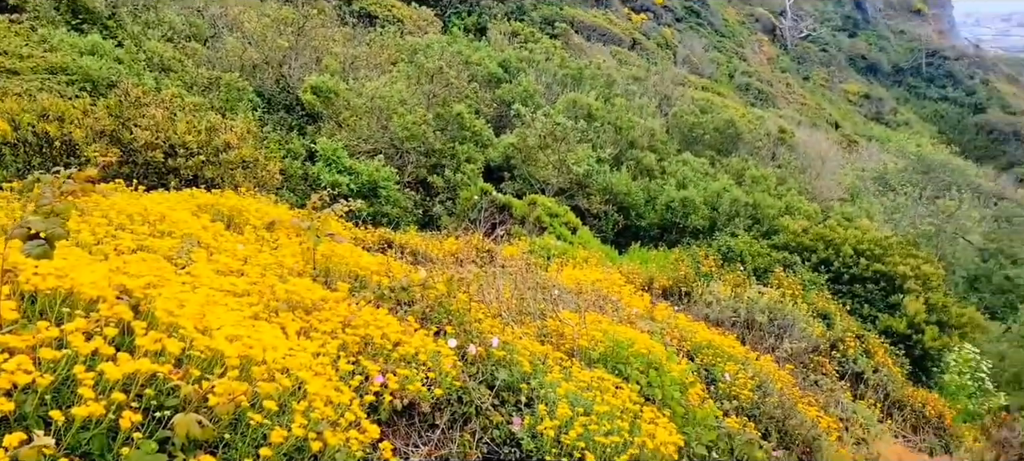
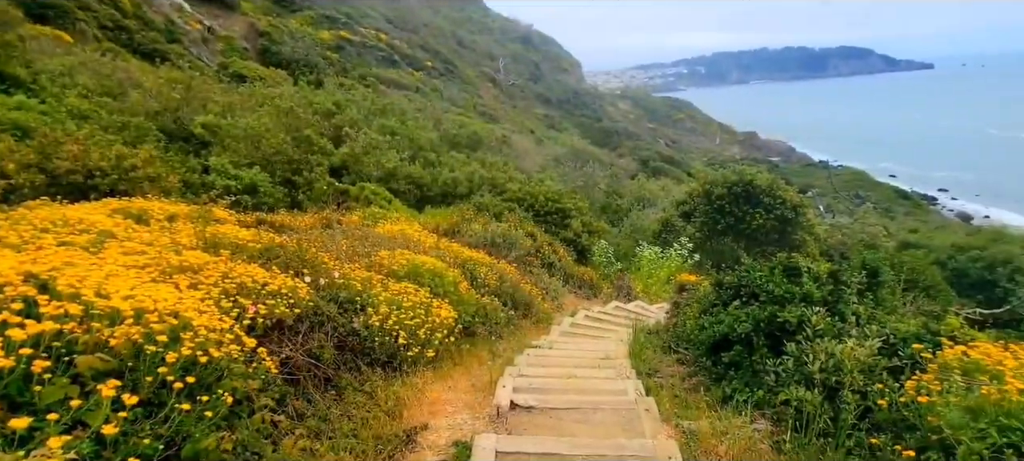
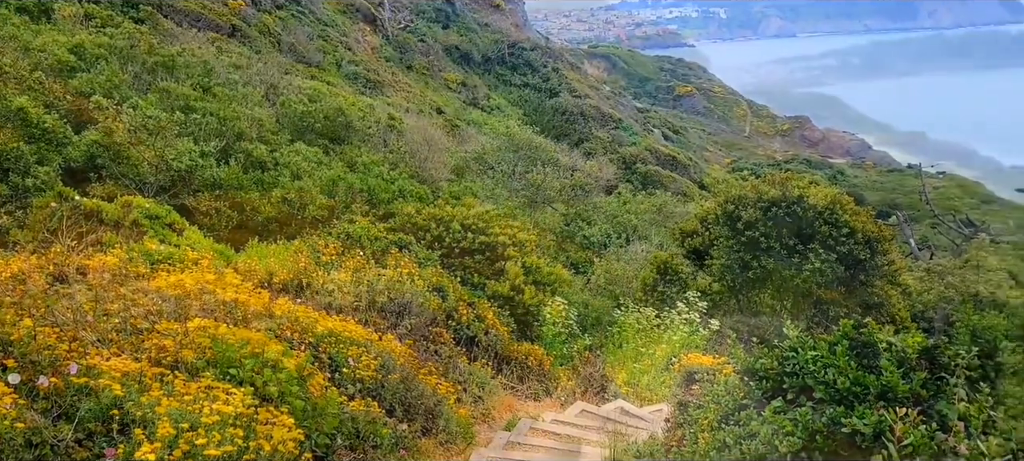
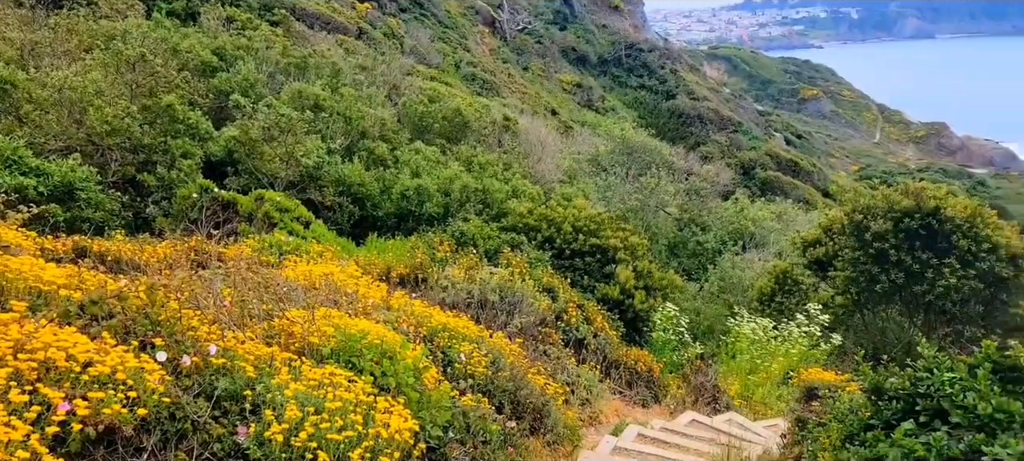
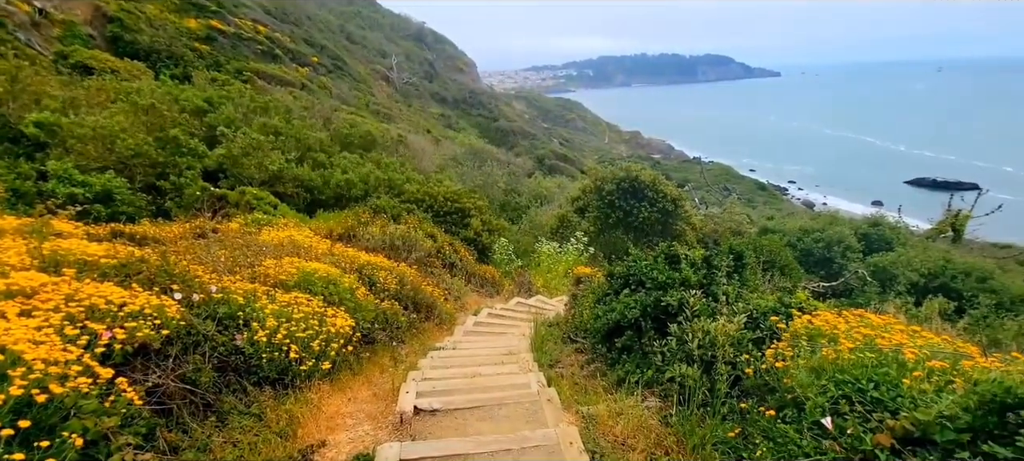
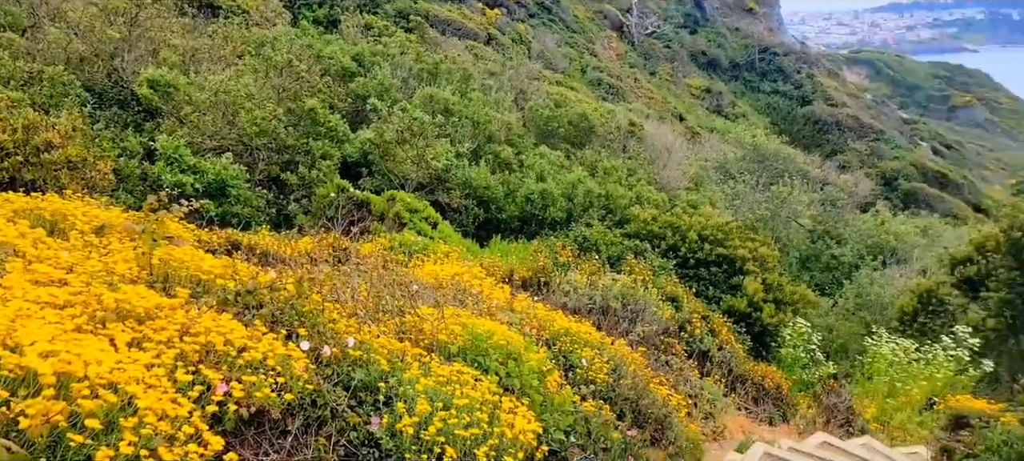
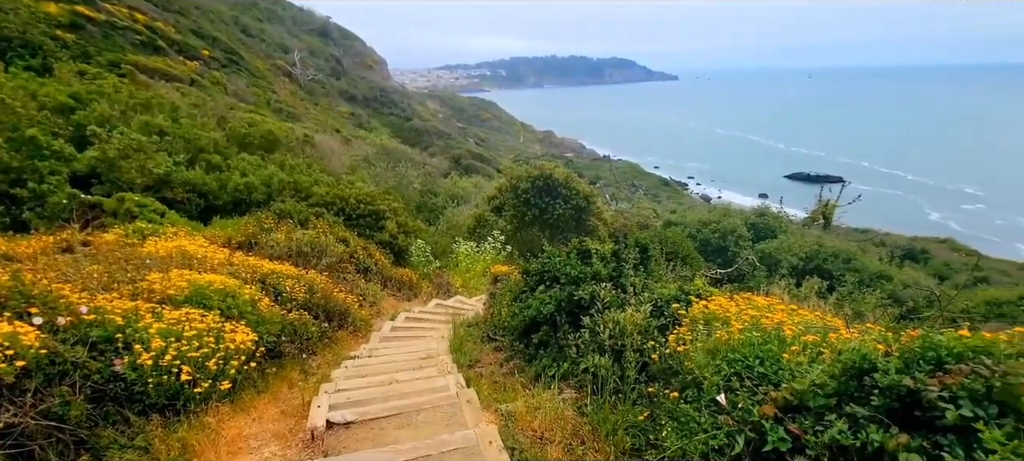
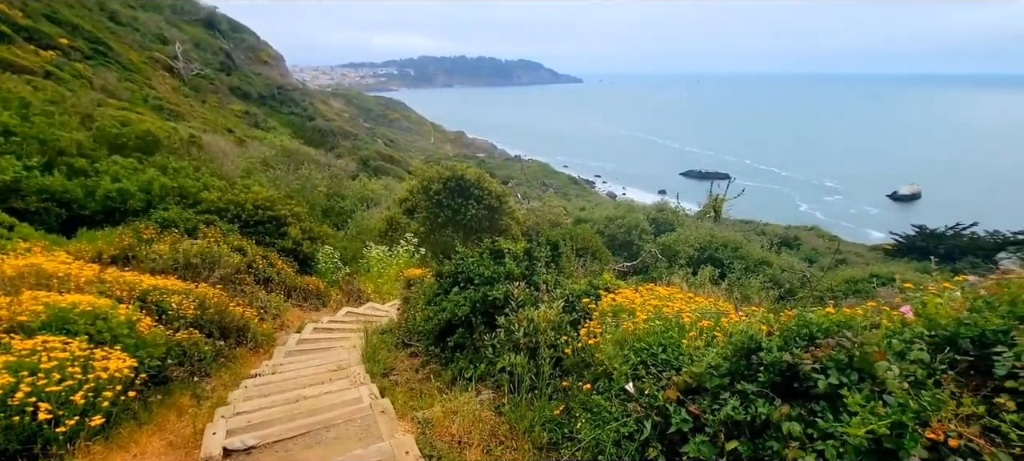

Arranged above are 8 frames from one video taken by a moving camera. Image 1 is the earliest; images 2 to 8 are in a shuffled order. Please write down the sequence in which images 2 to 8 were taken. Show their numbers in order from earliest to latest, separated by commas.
6, 4, 3, 2, 5, 7, 8
